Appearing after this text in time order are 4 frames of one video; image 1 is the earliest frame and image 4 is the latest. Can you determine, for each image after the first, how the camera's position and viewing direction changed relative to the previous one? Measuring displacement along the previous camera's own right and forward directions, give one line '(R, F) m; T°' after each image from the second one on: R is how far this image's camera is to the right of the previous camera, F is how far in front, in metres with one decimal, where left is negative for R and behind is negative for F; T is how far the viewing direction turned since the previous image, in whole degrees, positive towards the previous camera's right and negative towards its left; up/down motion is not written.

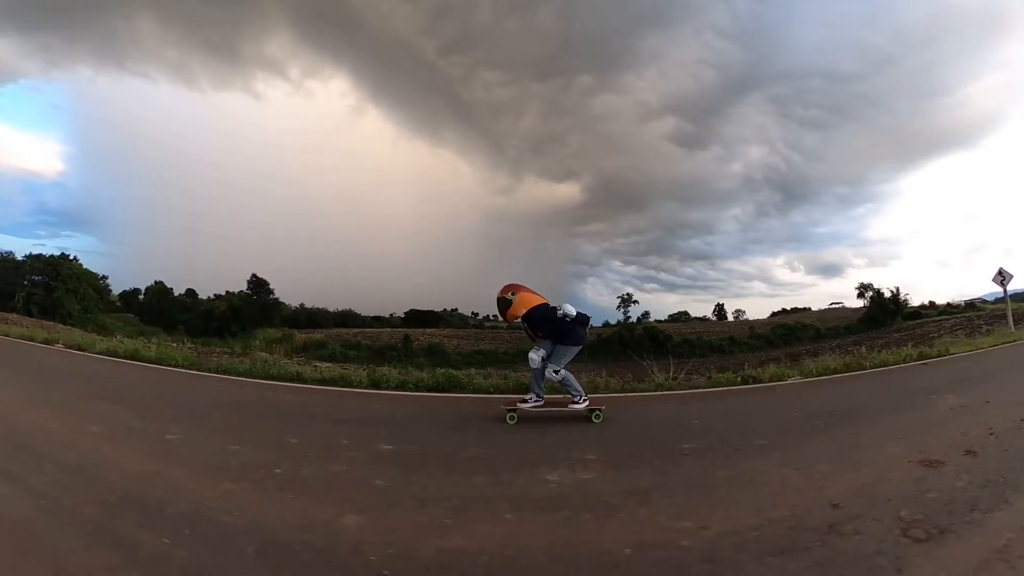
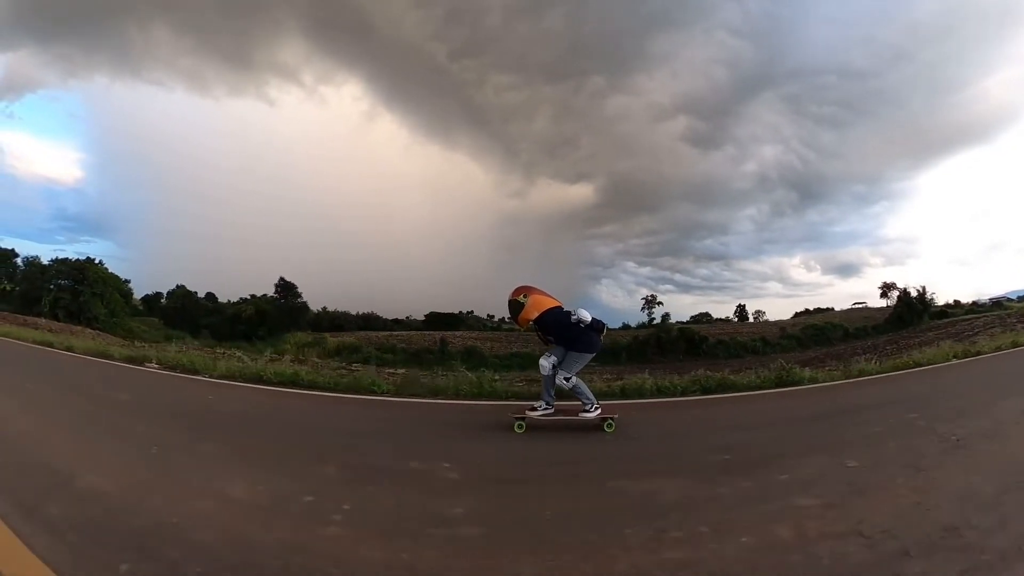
(-0.9, 0.0) m; -1°
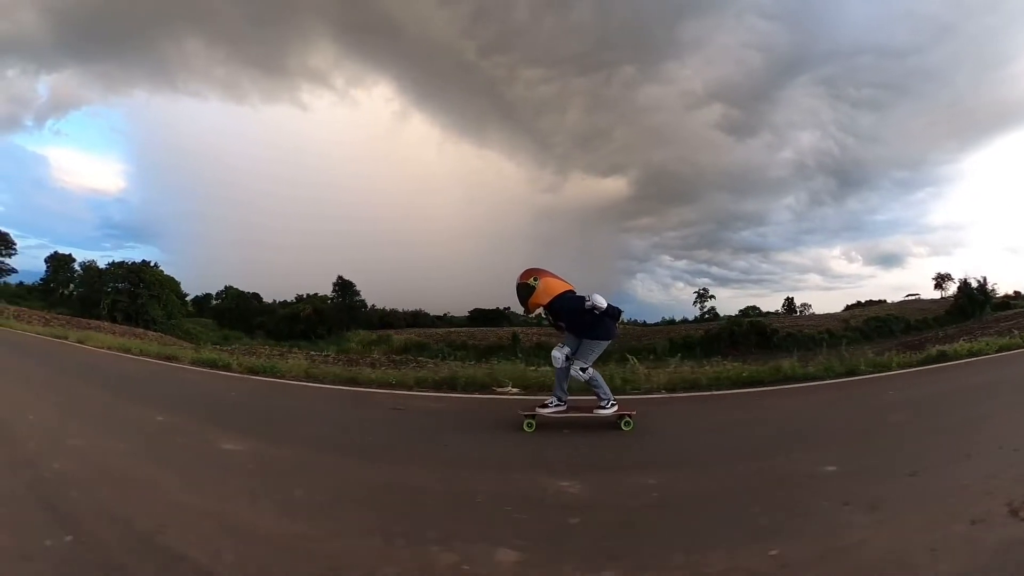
(-1.5, -0.5) m; -3°
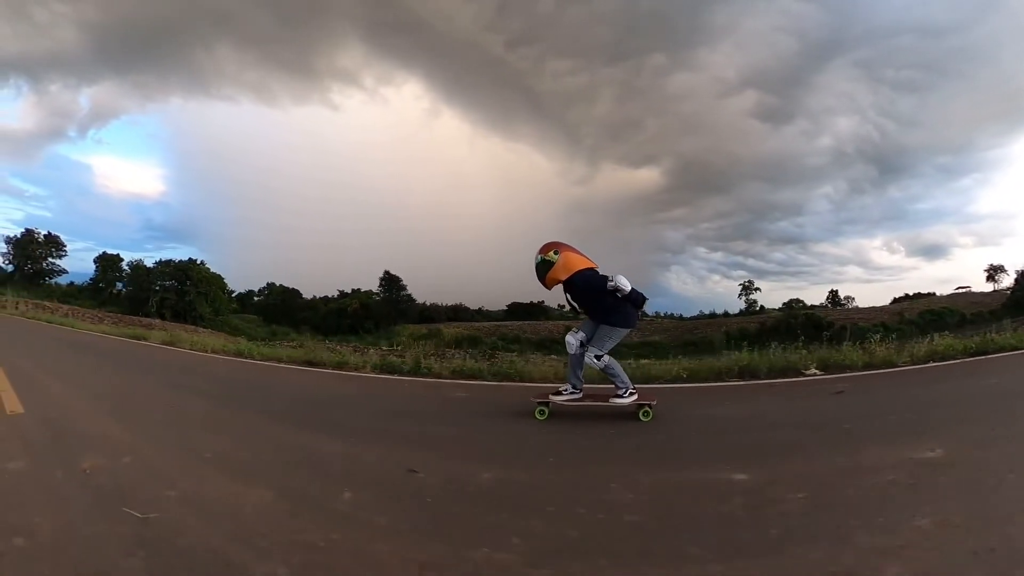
(-1.0, -0.6) m; -3°
